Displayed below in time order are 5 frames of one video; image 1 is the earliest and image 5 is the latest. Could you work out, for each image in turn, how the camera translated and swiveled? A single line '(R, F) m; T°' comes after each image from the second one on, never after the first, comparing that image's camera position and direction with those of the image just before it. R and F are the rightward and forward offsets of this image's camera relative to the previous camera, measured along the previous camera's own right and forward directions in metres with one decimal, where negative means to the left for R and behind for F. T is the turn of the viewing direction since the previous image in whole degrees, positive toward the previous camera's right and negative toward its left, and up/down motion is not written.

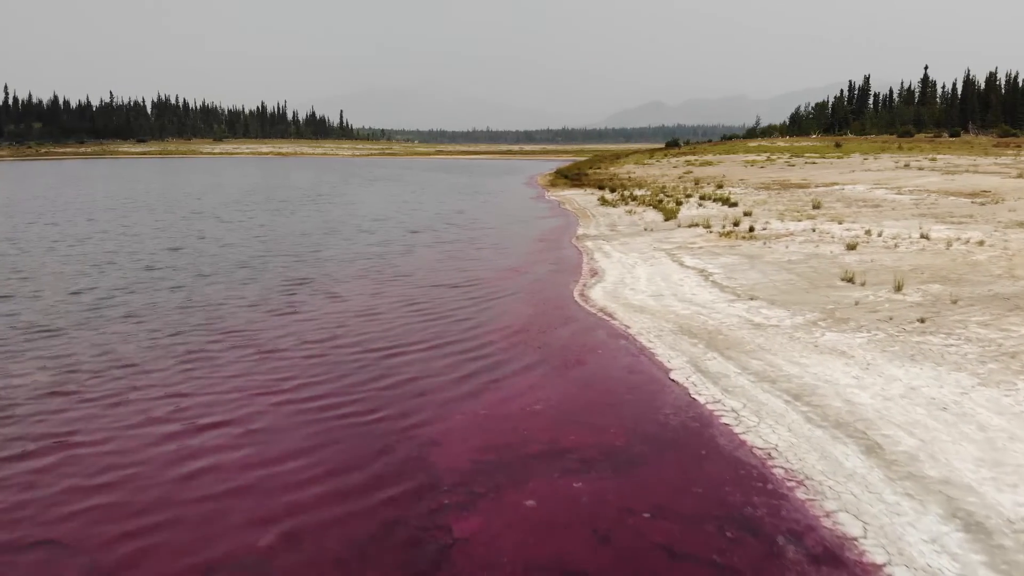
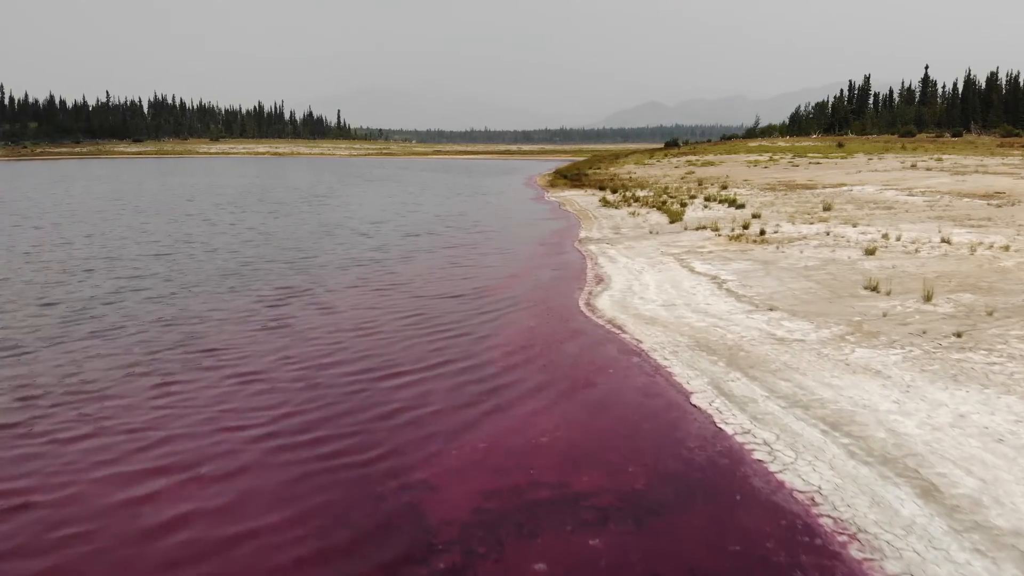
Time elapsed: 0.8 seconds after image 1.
(0.0, +1.0) m; 0°
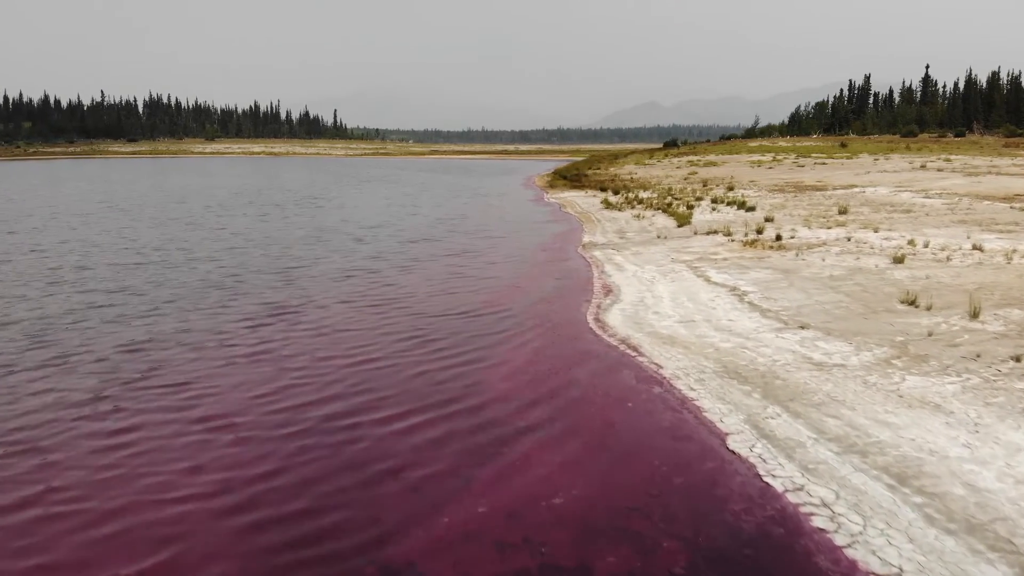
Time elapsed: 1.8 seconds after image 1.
(-0.1, +1.3) m; 0°
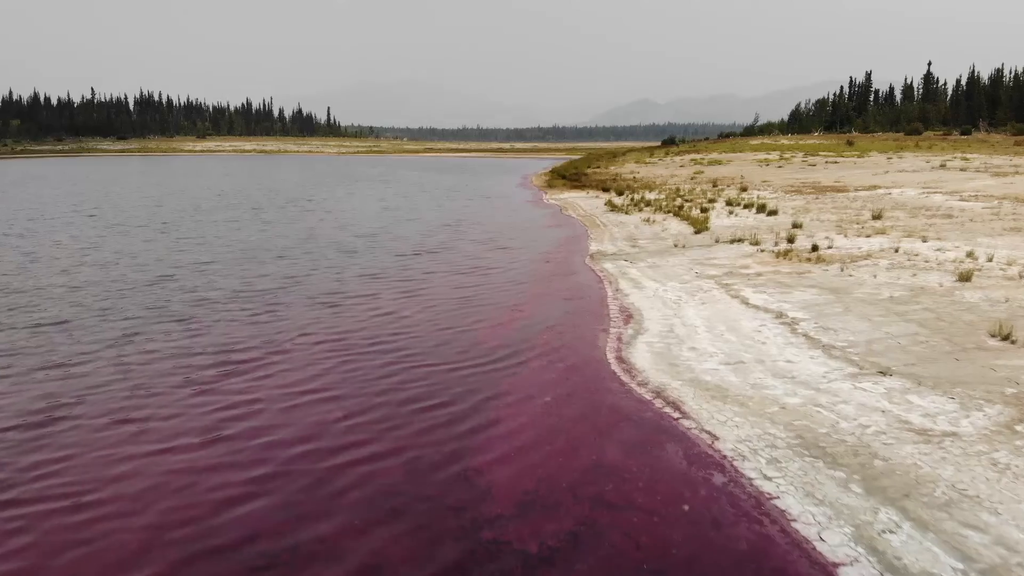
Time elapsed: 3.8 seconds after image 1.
(-0.1, +2.5) m; 0°
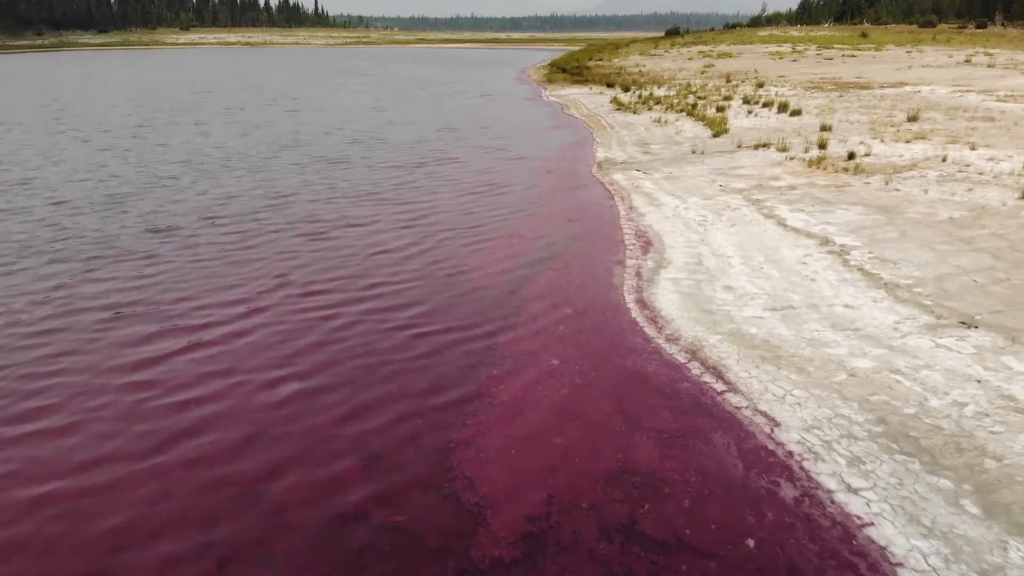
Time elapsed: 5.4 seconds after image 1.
(0.0, +1.8) m; 0°
